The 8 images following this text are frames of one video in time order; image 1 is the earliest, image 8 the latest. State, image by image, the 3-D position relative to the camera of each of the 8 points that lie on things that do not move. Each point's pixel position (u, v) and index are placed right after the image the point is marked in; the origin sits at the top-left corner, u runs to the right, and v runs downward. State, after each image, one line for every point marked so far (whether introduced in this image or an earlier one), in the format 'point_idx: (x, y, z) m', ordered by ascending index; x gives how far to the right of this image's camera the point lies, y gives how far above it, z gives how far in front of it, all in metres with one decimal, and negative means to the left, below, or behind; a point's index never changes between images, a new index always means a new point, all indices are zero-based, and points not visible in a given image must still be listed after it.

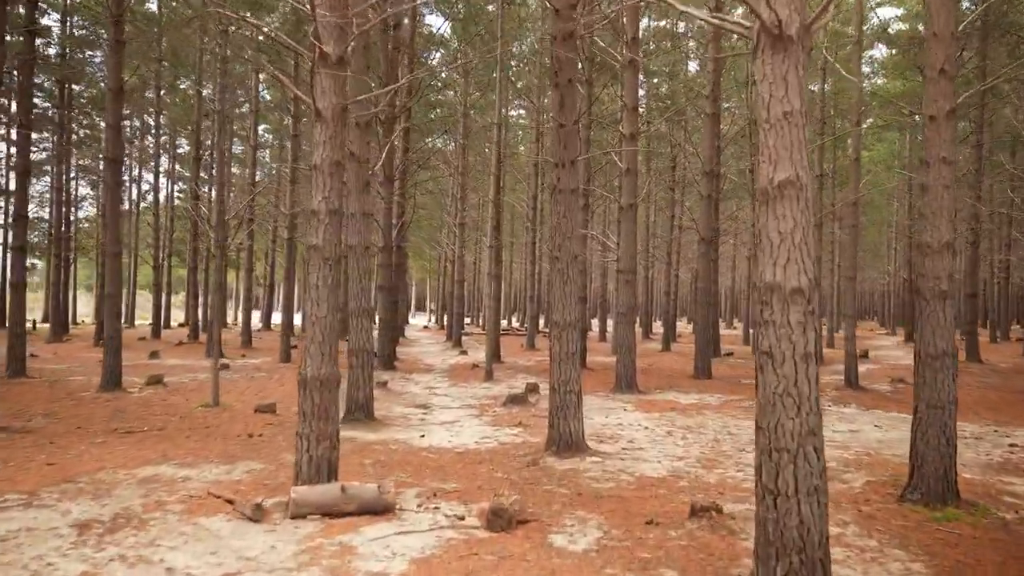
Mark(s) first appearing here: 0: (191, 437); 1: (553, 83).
0: (-2.4, -1.1, +7.3) m
1: (+0.3, +1.4, +6.7) m
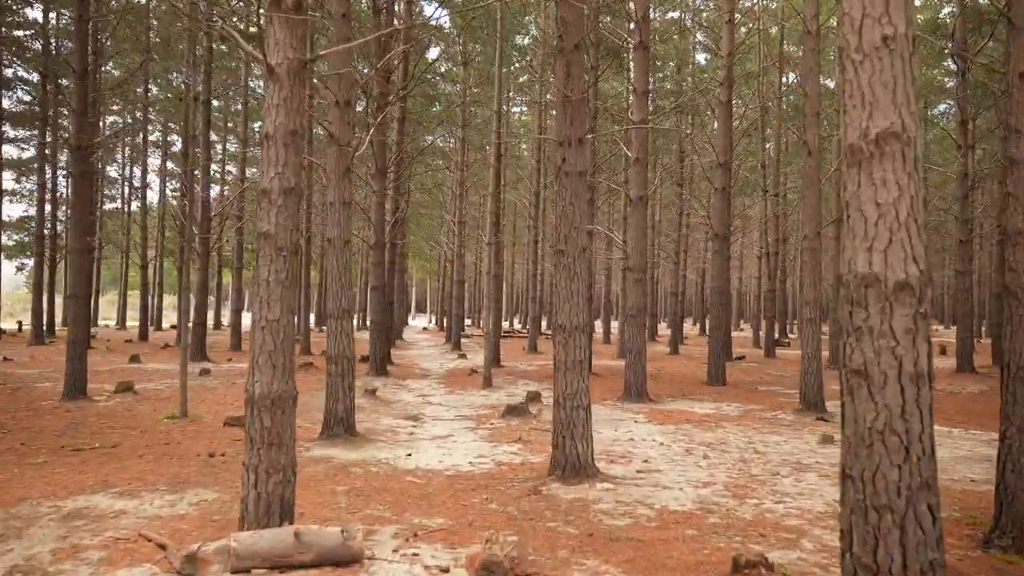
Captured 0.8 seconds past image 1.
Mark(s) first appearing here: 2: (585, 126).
0: (-2.5, -1.1, +6.4) m
1: (+0.3, +1.4, +5.8) m
2: (+0.4, +1.0, +5.8) m
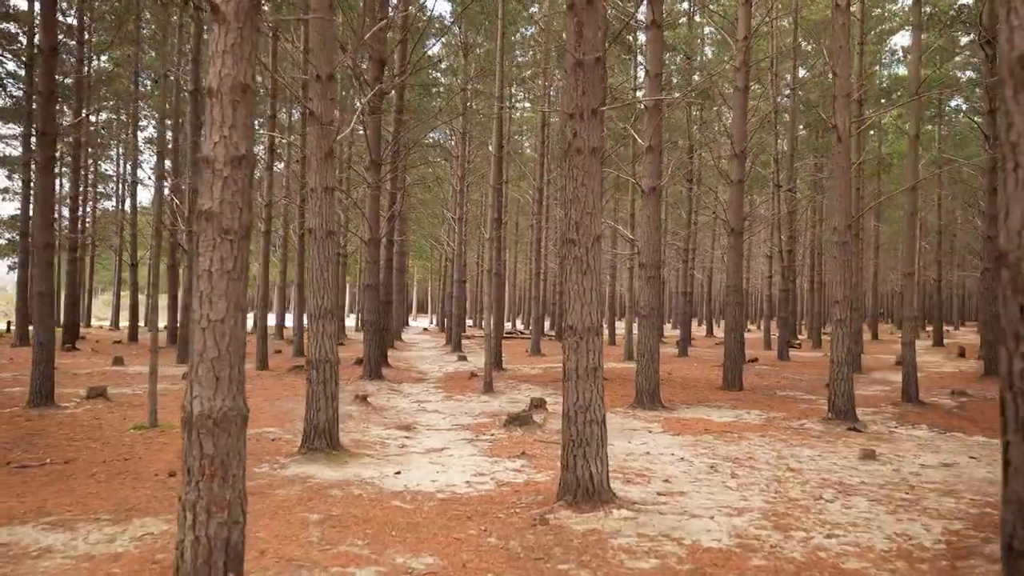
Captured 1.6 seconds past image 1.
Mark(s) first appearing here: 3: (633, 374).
0: (-2.4, -1.1, +5.7) m
1: (+0.3, +1.5, +5.1) m
2: (+0.5, +1.0, +5.0) m
3: (+1.5, -1.1, +12.3) m
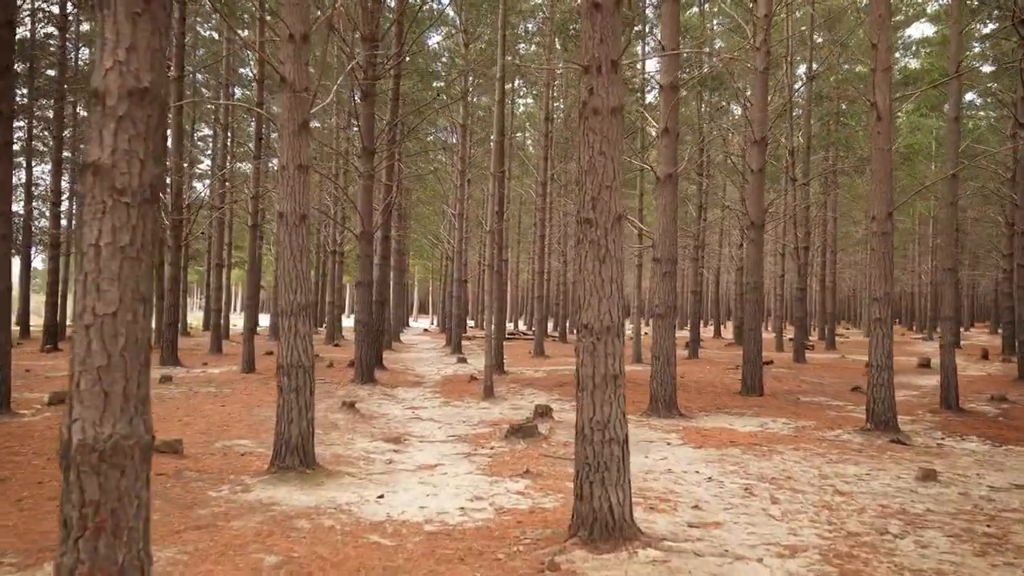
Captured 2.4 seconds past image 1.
0: (-2.4, -1.1, +4.8) m
1: (+0.3, +1.5, +4.2) m
2: (+0.5, +1.0, +4.2) m
3: (+1.6, -1.1, +11.4) m
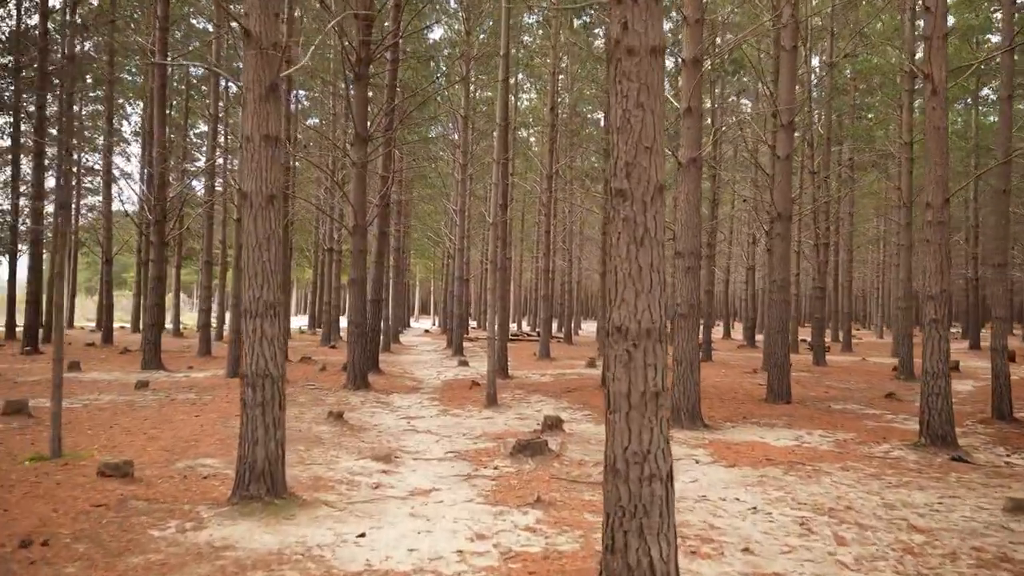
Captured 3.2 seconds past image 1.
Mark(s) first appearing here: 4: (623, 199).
0: (-2.4, -1.0, +3.9) m
1: (+0.3, +1.5, +3.3) m
2: (+0.5, +1.1, +3.3) m
3: (+1.6, -1.0, +10.5) m
4: (+0.4, +0.3, +3.1) m
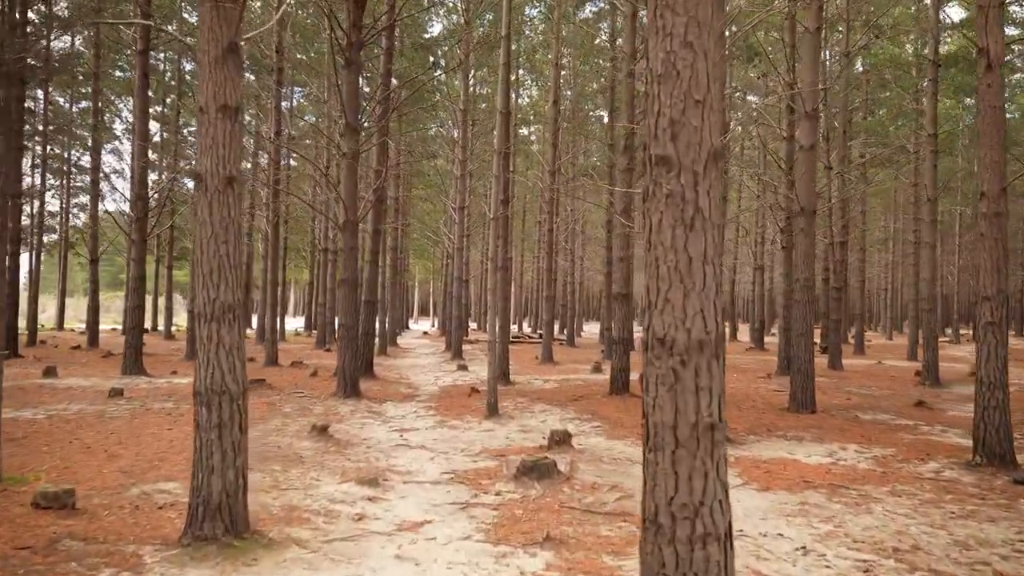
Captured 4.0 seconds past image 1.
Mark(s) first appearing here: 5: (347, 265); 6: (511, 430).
0: (-2.4, -1.0, +3.2) m
1: (+0.4, +1.5, +2.5) m
2: (+0.5, +1.1, +2.5) m
3: (+1.6, -1.1, +9.7) m
4: (+0.4, +0.3, +2.4) m
5: (-1.8, +0.3, +10.5) m
6: (0.0, -1.2, +7.9) m
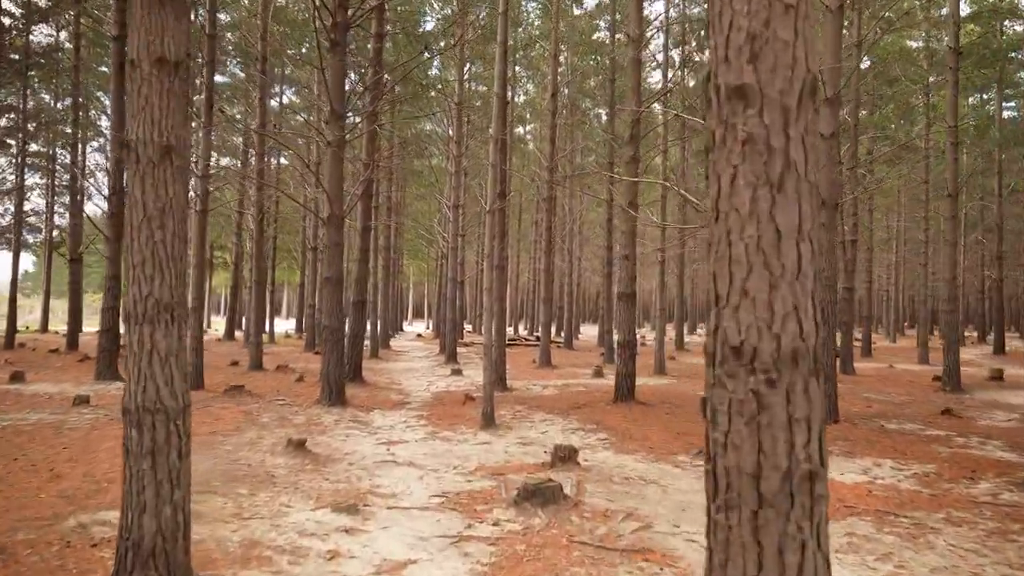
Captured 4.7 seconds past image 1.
0: (-2.4, -1.0, +2.4) m
1: (+0.4, +1.6, +1.8) m
2: (+0.5, +1.1, +1.8) m
3: (+1.6, -1.0, +9.0) m
4: (+0.4, +0.3, +1.7) m
5: (-1.8, +0.3, +9.7) m
6: (0.0, -1.2, +7.2) m
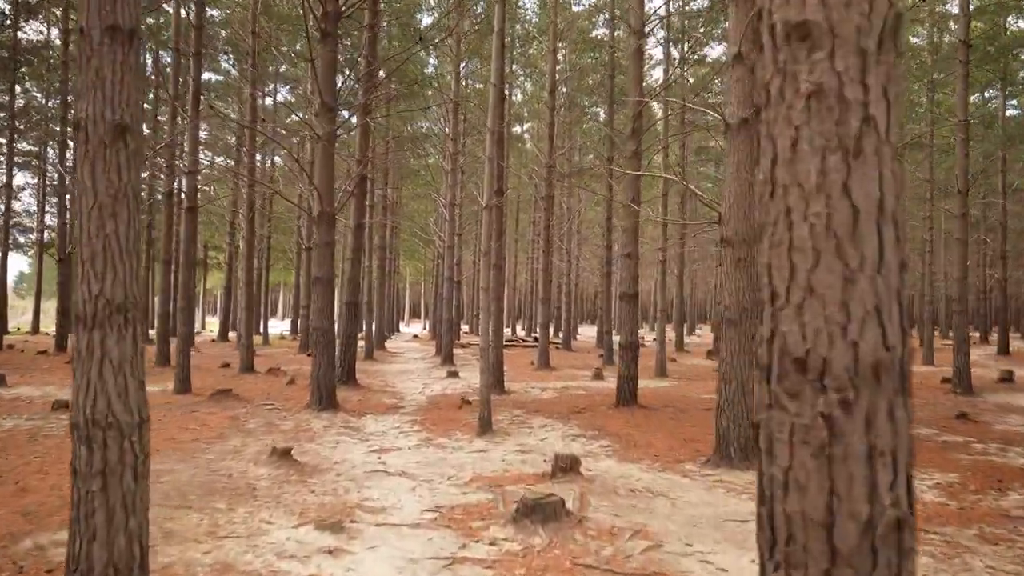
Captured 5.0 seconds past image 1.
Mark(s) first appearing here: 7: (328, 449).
0: (-2.4, -1.0, +2.1) m
1: (+0.4, +1.6, +1.5) m
2: (+0.5, +1.1, +1.4) m
3: (+1.6, -1.0, +8.7) m
4: (+0.4, +0.3, +1.3) m
5: (-1.9, +0.3, +9.4) m
6: (0.0, -1.1, +6.8) m
7: (-1.4, -1.2, +7.1) m
